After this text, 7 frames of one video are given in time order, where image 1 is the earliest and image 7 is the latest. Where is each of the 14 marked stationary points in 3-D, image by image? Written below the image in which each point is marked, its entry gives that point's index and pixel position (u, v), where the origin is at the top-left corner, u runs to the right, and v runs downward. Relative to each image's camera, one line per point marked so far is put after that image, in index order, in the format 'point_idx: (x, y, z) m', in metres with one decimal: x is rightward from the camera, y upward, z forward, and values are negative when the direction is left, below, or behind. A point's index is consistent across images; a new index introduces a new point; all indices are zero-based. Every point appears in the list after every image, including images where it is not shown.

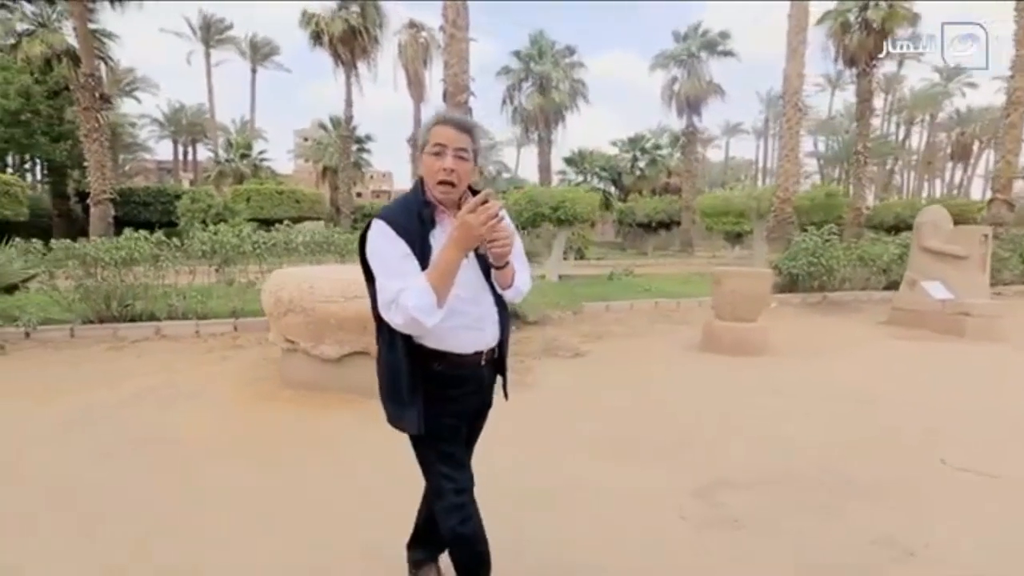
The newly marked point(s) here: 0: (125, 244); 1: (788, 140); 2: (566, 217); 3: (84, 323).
0: (-5.5, +0.6, +7.0) m
1: (+7.0, +3.9, +13.1) m
2: (+1.3, +1.9, +13.2) m
3: (-5.9, -0.5, +6.7) m
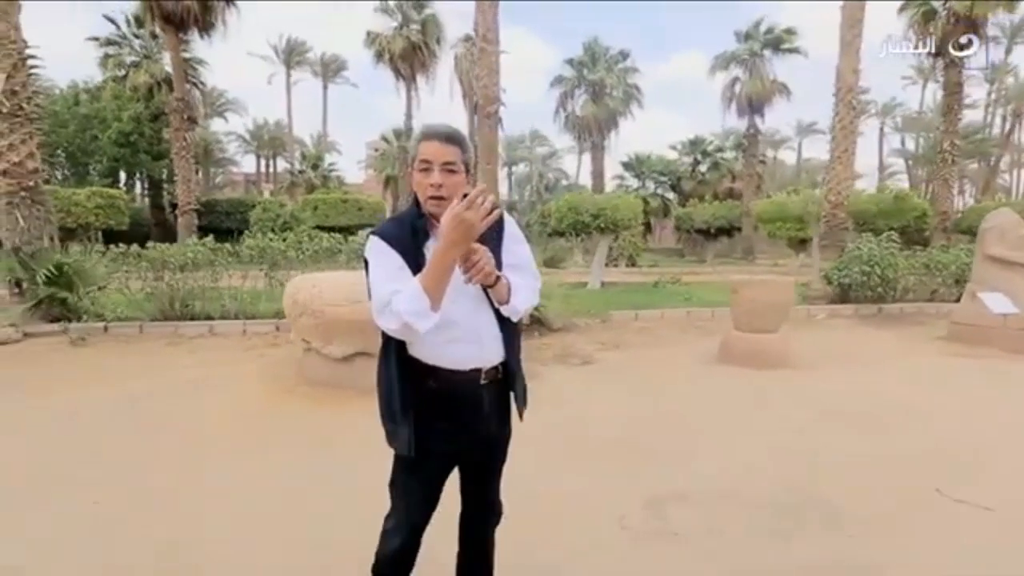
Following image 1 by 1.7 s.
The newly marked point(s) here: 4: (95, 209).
0: (-5.2, +0.6, +7.8) m
1: (+8.1, +3.7, +12.3) m
2: (+2.5, +1.7, +13.1) m
3: (-5.5, -0.5, +7.6) m
4: (-15.1, +2.9, +17.8) m
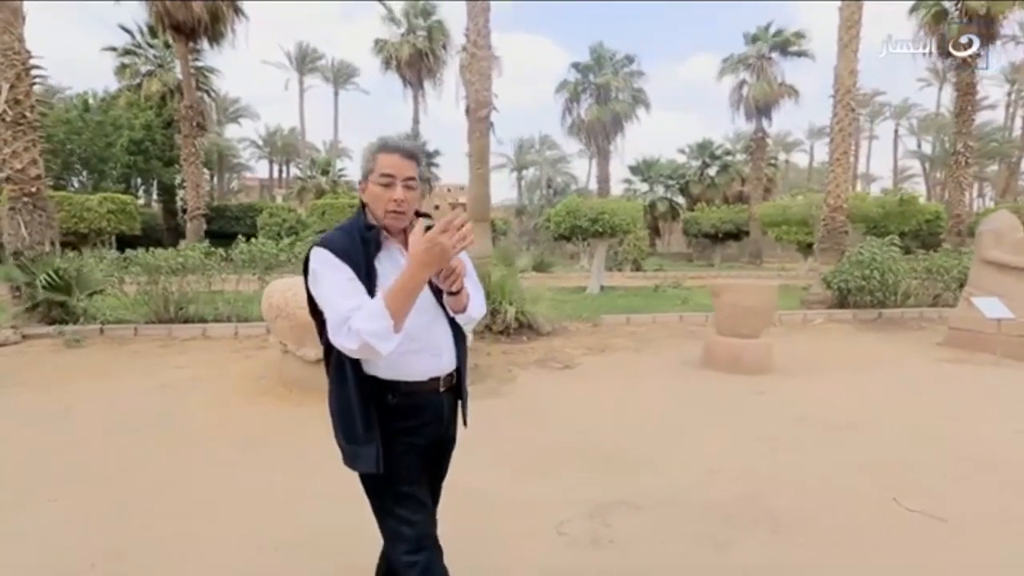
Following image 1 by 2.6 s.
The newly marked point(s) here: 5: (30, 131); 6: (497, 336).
0: (-5.4, +0.5, +7.9) m
1: (+8.0, +3.5, +12.1) m
2: (+2.4, +1.6, +13.0) m
3: (-5.7, -0.5, +7.7) m
4: (-15.0, +2.7, +18.2) m
5: (-9.2, +2.9, +9.3) m
6: (-0.2, -0.7, +7.5) m
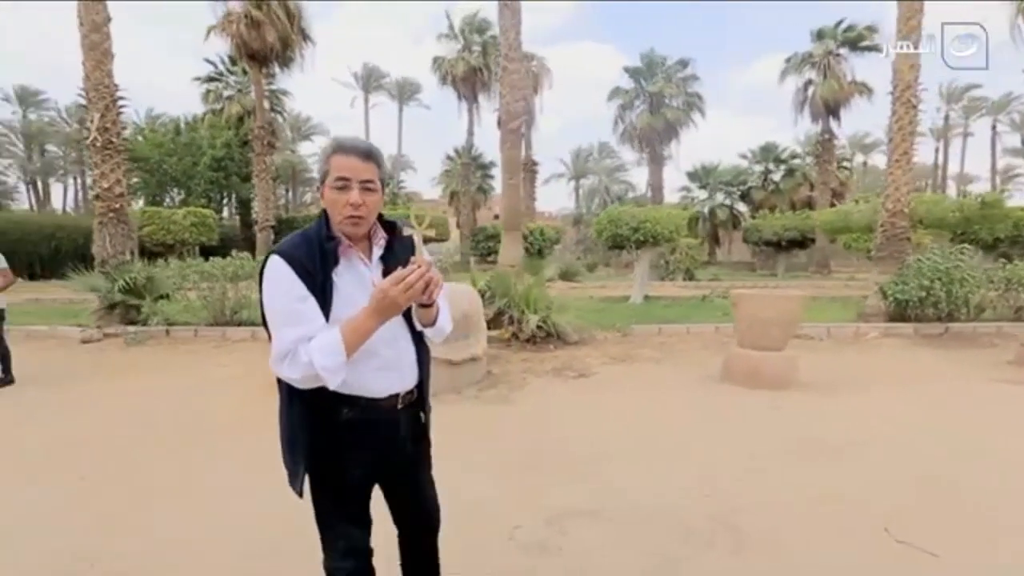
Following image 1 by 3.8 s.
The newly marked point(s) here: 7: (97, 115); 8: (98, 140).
0: (-4.9, +0.4, +8.7) m
1: (+9.0, +3.3, +11.2) m
2: (+3.5, +1.3, +12.8) m
3: (-5.2, -0.6, +8.5) m
4: (-13.1, +2.5, +20.1) m
5: (-8.5, +2.8, +10.5) m
6: (+0.2, -0.8, +7.5) m
7: (-8.8, +3.6, +10.4) m
8: (-8.7, +3.1, +10.4) m
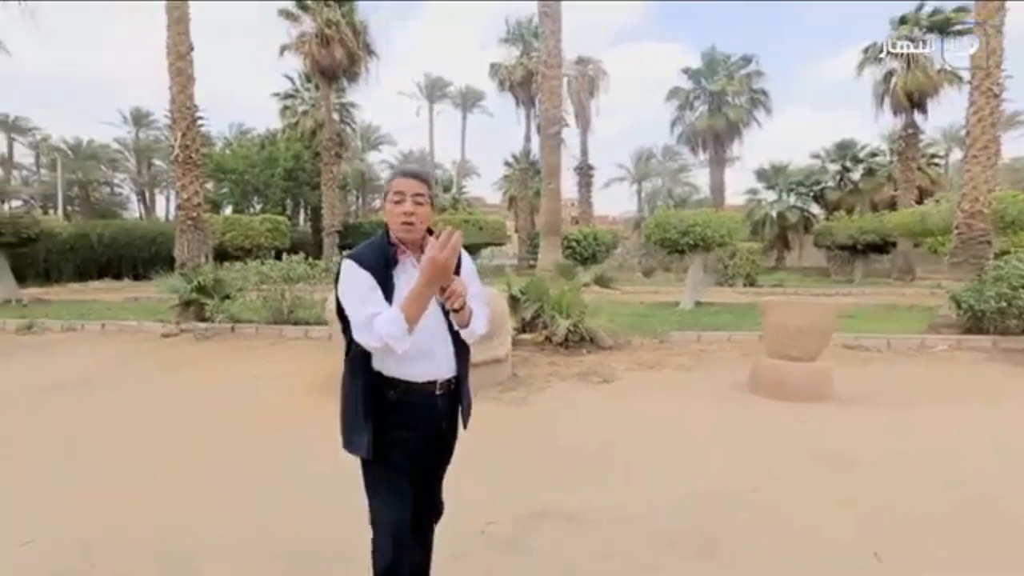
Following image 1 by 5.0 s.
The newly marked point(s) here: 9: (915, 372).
0: (-4.1, +0.4, +9.4) m
1: (+9.9, +3.1, +10.1) m
2: (+4.7, +1.2, +12.4) m
3: (-4.6, -0.6, +9.2) m
4: (-10.8, +2.5, +21.8) m
5: (-7.5, +2.8, +11.7) m
6: (+0.7, -0.9, +7.6) m
7: (-7.8, +3.6, +11.6) m
8: (-7.7, +3.1, +11.6) m
9: (+5.4, -1.1, +6.6) m
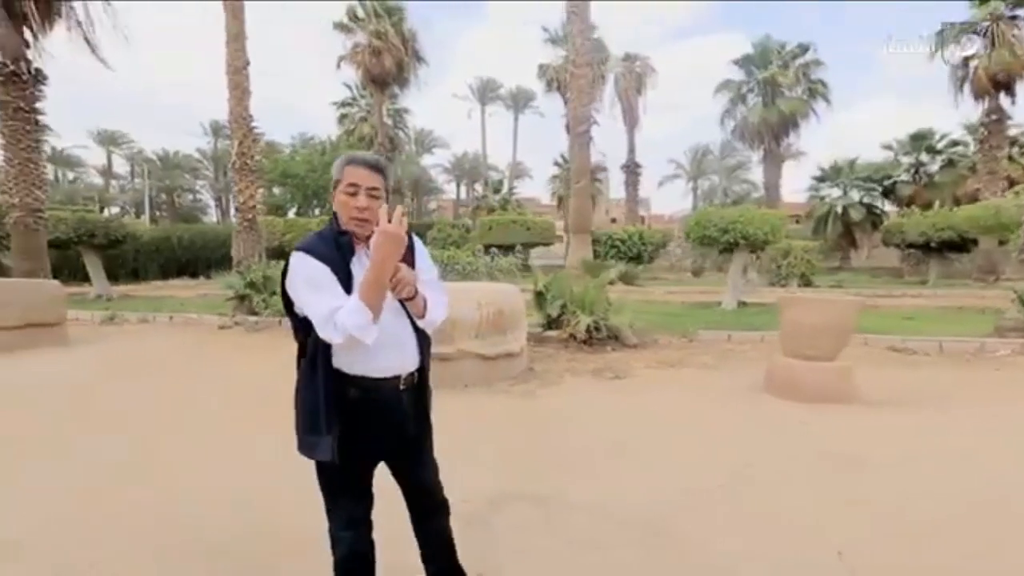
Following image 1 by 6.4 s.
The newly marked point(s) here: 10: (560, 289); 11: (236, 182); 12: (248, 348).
0: (-3.5, +0.5, +9.9) m
1: (+10.5, +3.1, +9.1) m
2: (+5.6, +1.2, +11.9) m
3: (-4.0, -0.6, +9.8) m
4: (-8.8, +2.5, +23.0) m
5: (-6.6, +2.9, +12.6) m
6: (+1.0, -0.9, +7.6) m
7: (-6.9, +3.7, +12.5) m
8: (-6.8, +3.2, +12.5) m
9: (+5.7, -1.1, +6.1) m
10: (+0.8, 0.0, +7.9) m
11: (-7.1, +2.7, +12.7) m
12: (-4.6, -1.0, +8.8) m
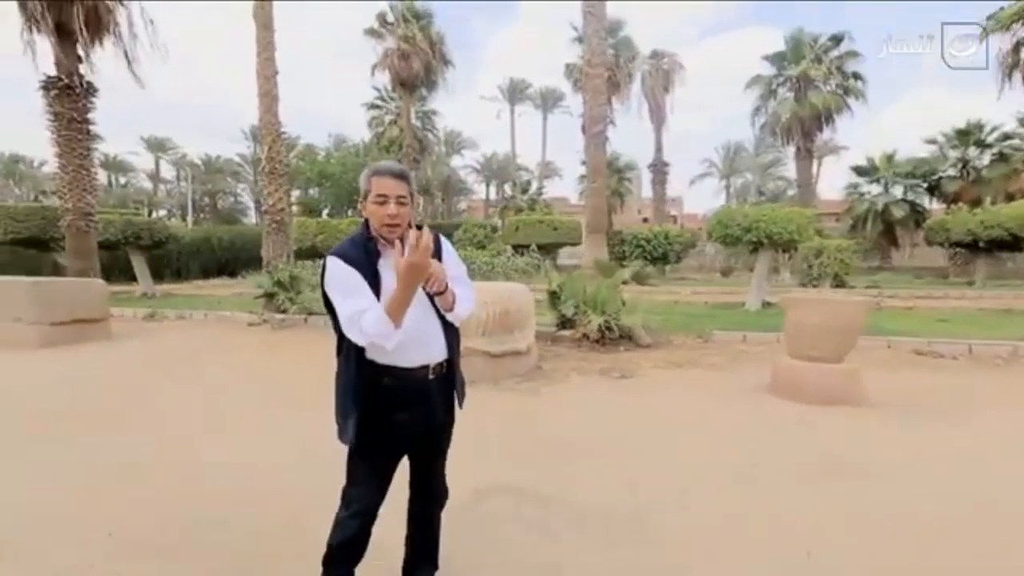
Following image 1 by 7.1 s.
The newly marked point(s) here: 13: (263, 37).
0: (-3.2, +0.5, +10.2) m
1: (+10.8, +3.1, +8.5) m
2: (+6.0, +1.2, +11.6) m
3: (-3.6, -0.6, +10.2) m
4: (-7.6, +2.6, +23.6) m
5: (-6.1, +2.9, +13.1) m
6: (+1.2, -0.9, +7.6) m
7: (-6.4, +3.7, +13.0) m
8: (-6.3, +3.2, +13.0) m
9: (+5.8, -1.1, +5.9) m
10: (+1.0, 0.0, +7.9) m
11: (-6.5, +2.7, +13.2) m
12: (-4.3, -1.0, +9.1) m
13: (-6.3, +6.4, +12.6) m
